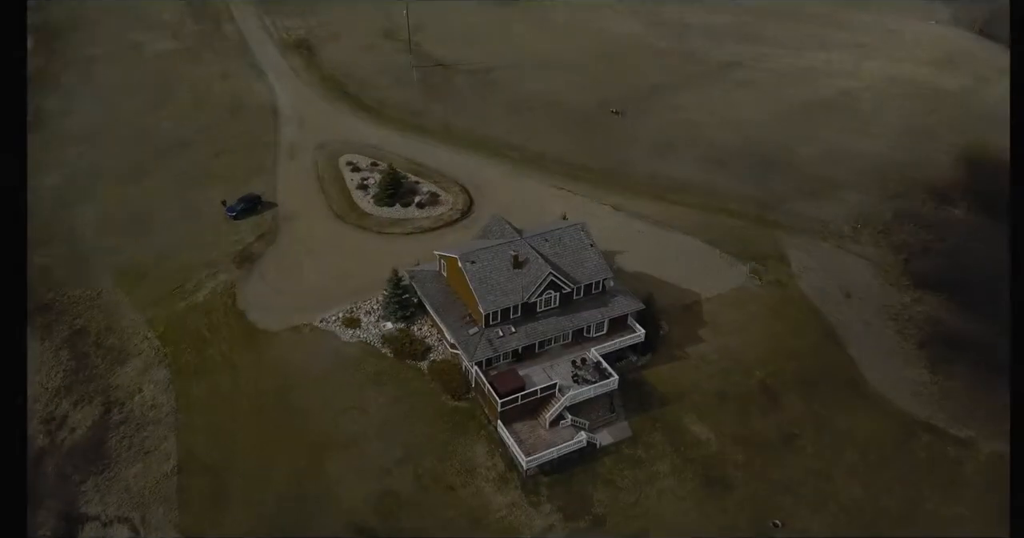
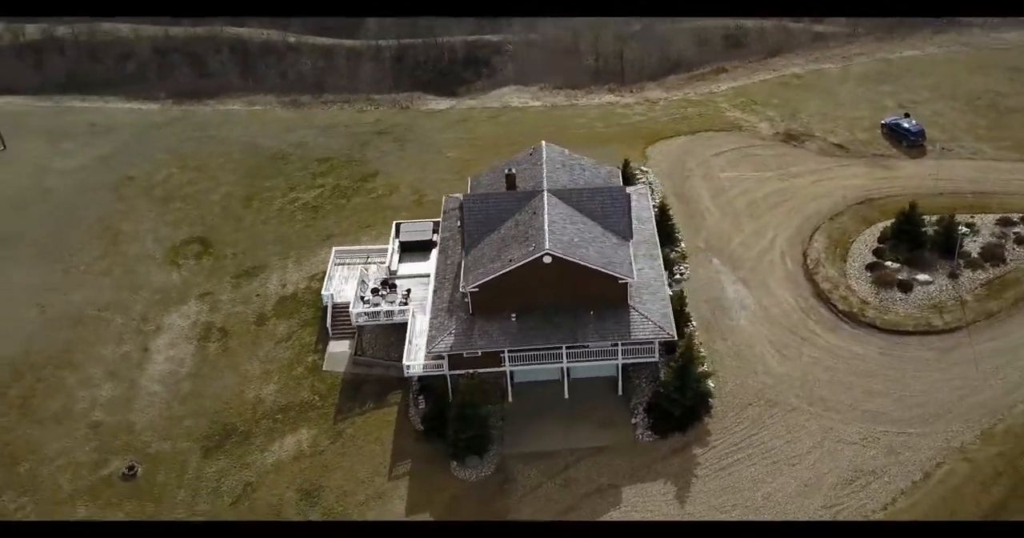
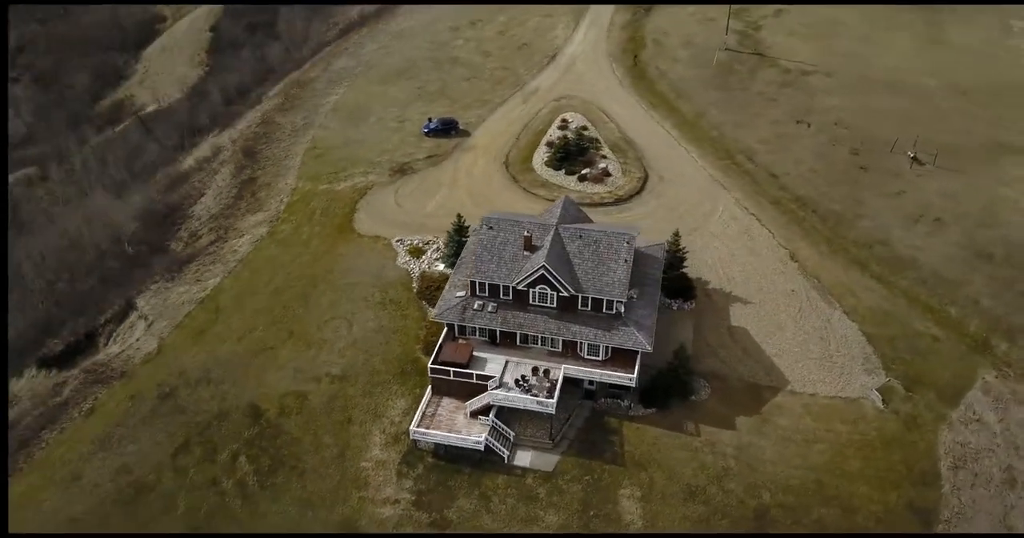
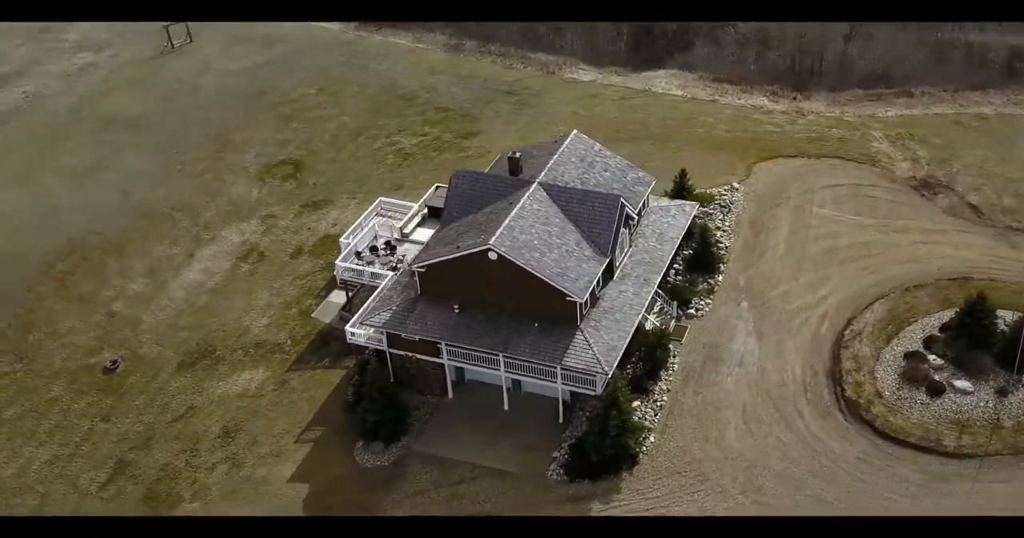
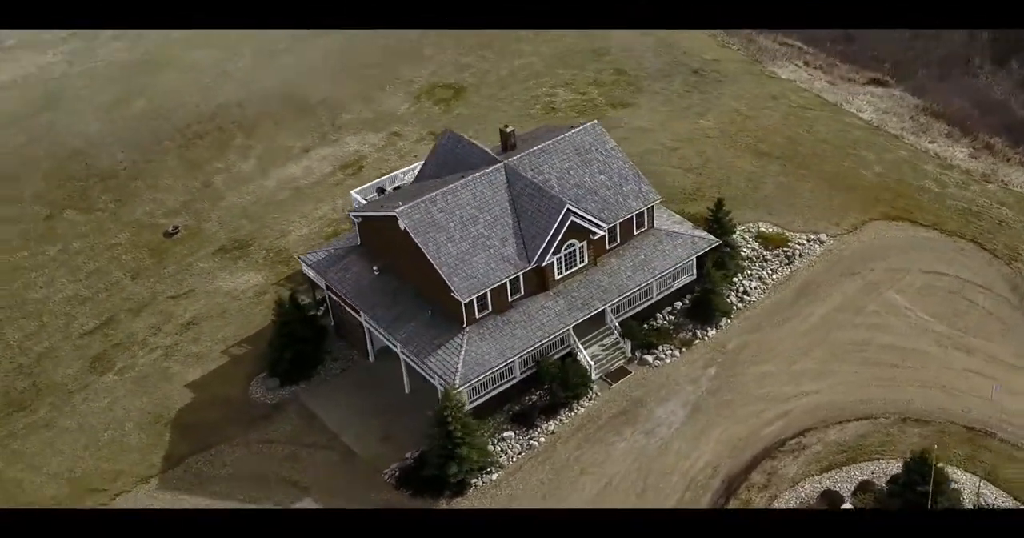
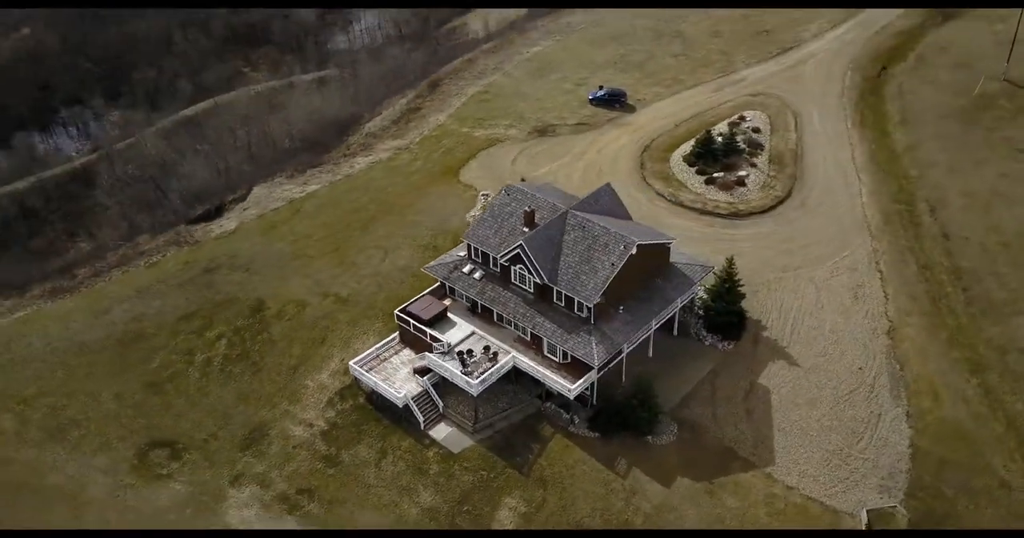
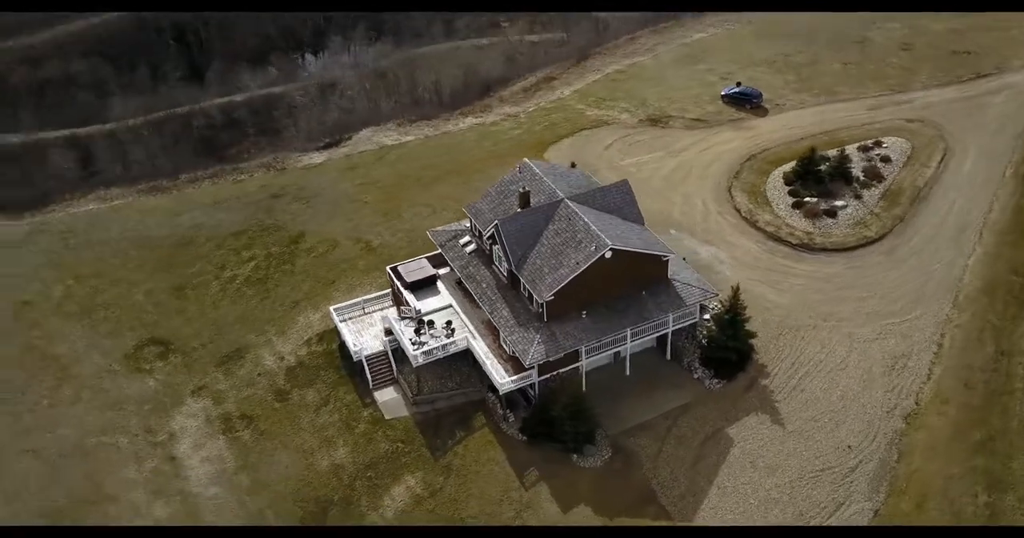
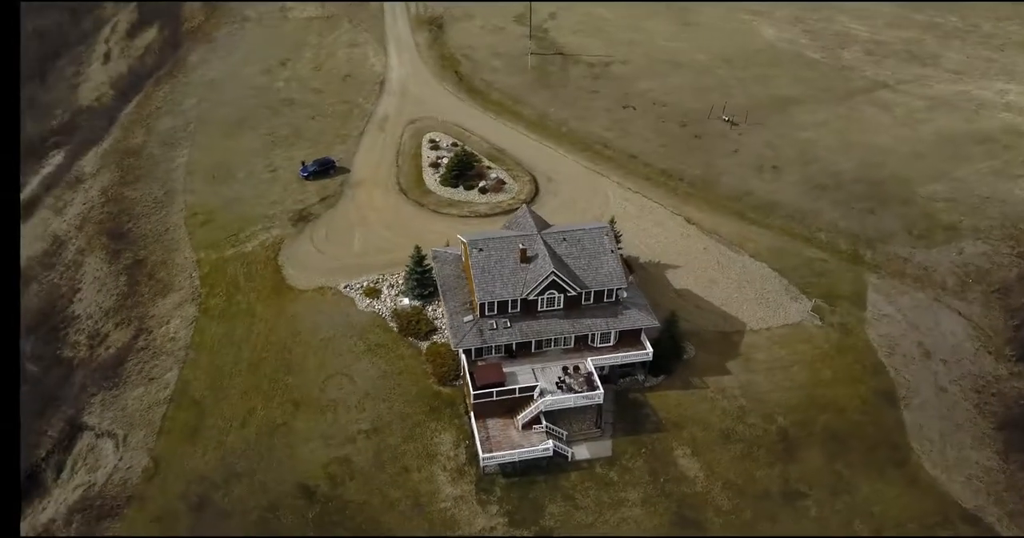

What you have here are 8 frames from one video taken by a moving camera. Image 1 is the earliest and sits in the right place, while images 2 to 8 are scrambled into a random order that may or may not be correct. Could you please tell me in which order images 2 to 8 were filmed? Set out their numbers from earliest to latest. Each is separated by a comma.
8, 3, 6, 7, 2, 4, 5
